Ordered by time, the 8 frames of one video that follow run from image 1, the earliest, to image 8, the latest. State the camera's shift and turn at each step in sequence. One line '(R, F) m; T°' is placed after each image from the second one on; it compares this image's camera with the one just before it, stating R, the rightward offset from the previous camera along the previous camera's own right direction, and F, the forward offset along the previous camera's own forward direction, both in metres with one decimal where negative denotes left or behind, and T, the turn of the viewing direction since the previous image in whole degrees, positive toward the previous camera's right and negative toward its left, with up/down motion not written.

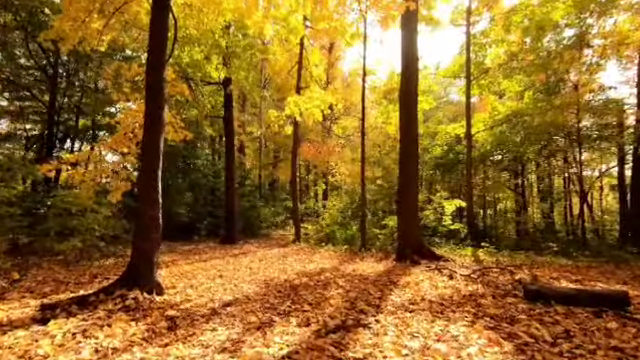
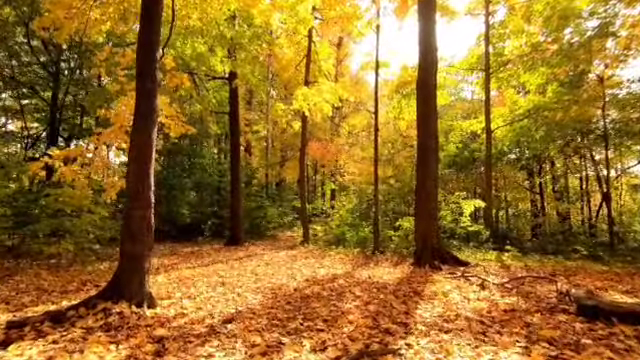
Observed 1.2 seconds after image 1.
(-0.1, +0.8) m; -1°
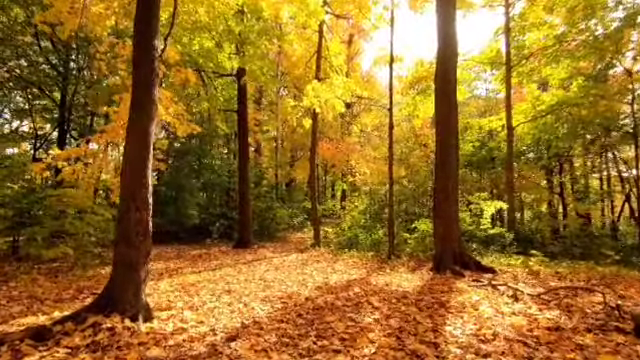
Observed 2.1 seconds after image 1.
(-0.1, +0.6) m; -1°
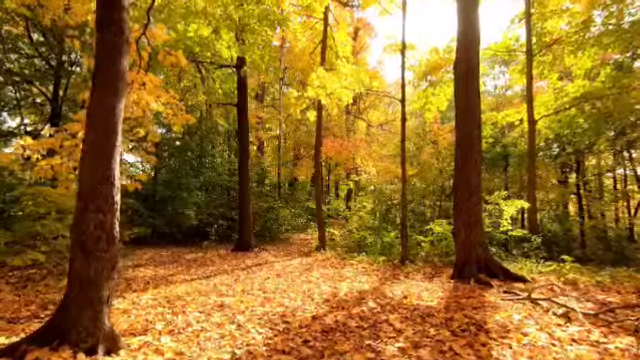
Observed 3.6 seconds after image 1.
(-0.1, +1.0) m; 0°
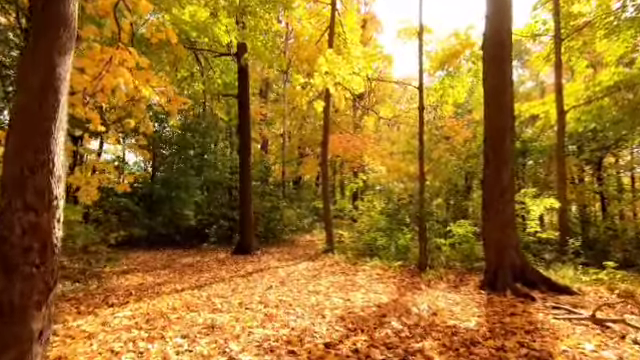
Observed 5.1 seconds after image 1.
(-0.1, +1.1) m; -1°
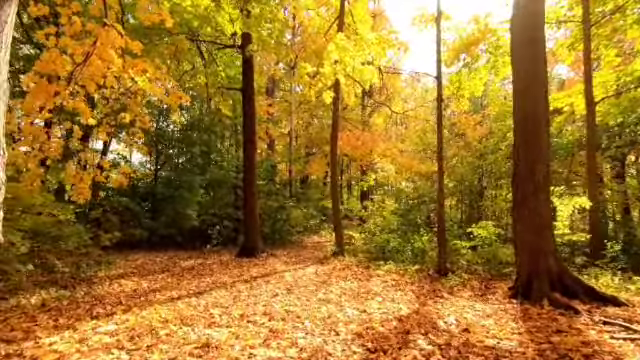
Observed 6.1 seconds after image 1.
(-0.1, +0.7) m; -1°
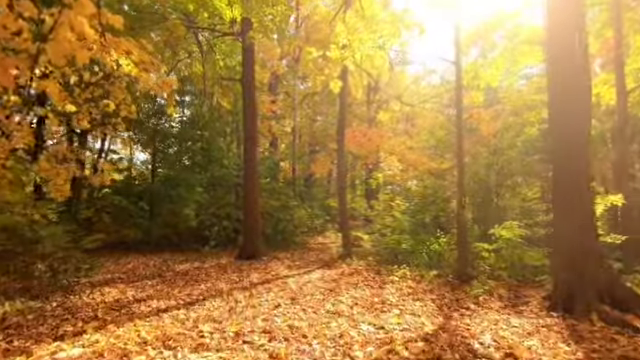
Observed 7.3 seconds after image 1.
(-0.1, +0.9) m; 0°
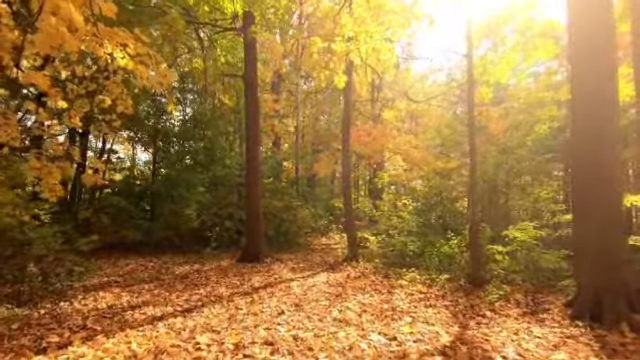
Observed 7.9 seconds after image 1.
(0.0, +0.4) m; 0°
